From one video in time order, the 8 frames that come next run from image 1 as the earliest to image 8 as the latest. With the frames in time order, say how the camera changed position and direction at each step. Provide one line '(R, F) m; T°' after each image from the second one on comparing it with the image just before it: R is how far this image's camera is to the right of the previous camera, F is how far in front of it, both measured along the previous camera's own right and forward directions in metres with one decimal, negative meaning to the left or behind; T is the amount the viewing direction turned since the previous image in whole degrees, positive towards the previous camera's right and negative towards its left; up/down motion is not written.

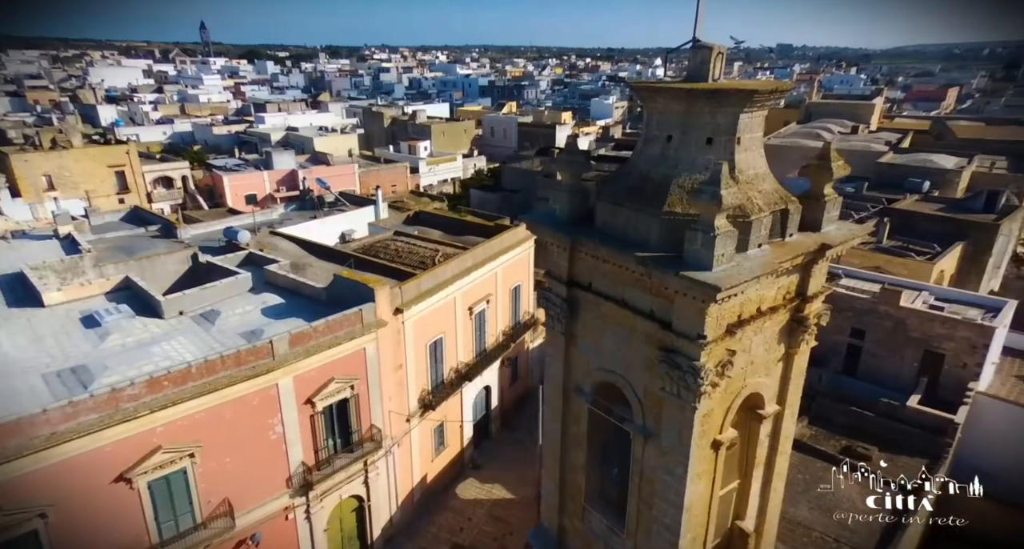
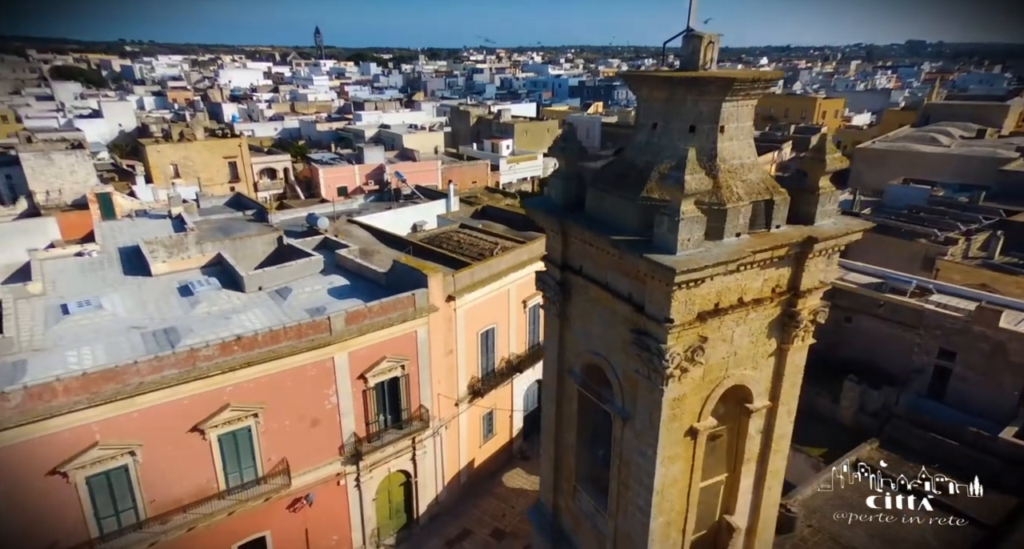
(+1.3, -0.3) m; -9°
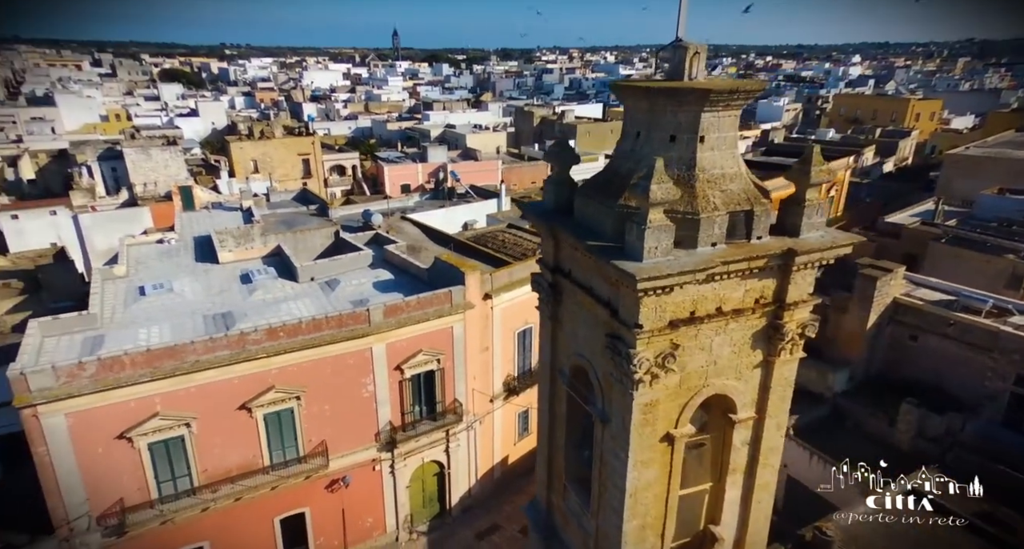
(+1.0, -0.2) m; -7°
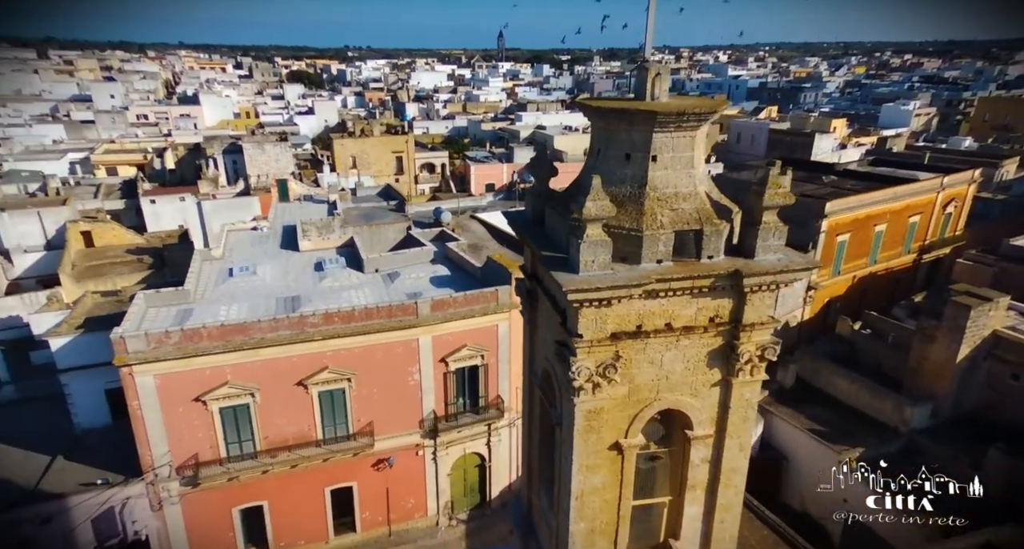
(+1.7, -0.3) m; -10°
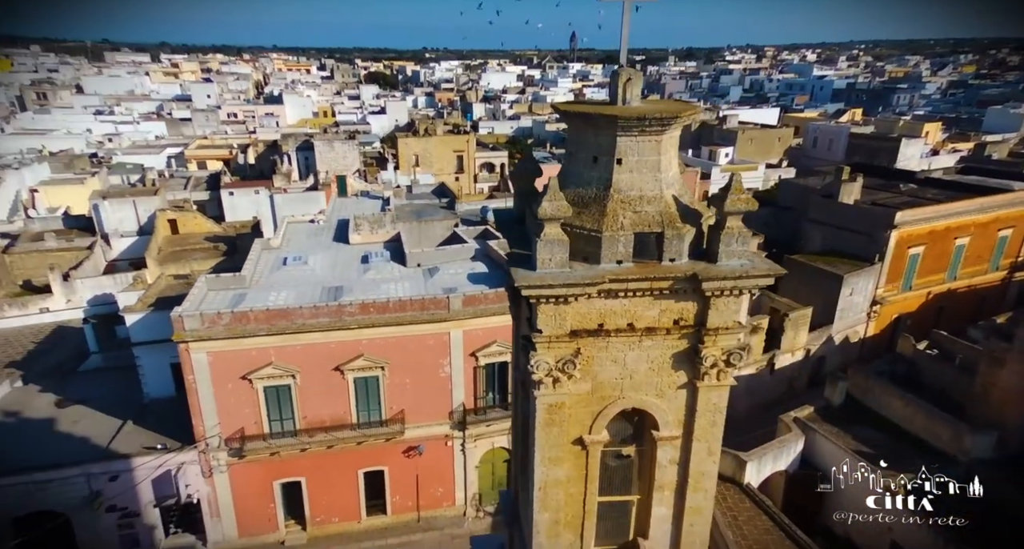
(+1.2, -0.2) m; -7°
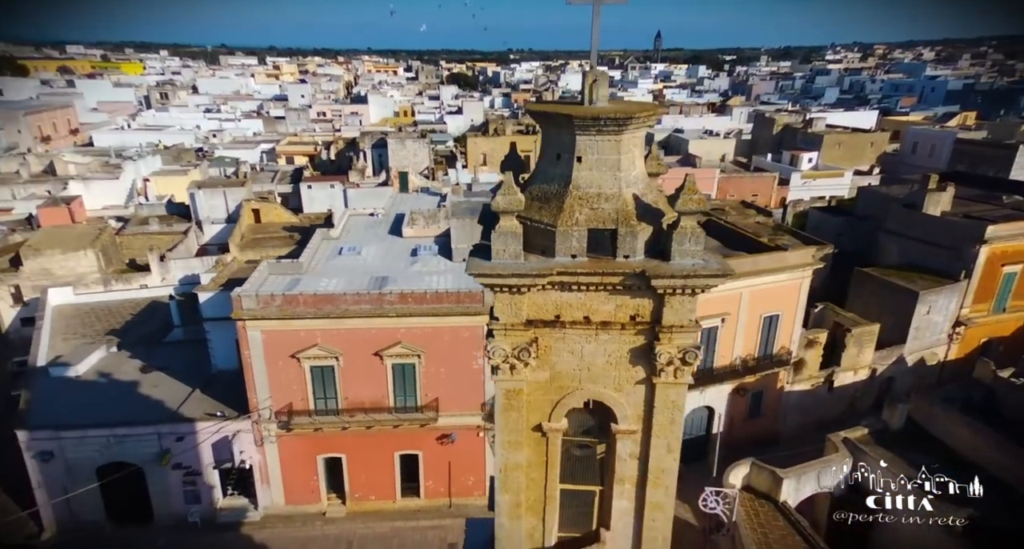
(+1.4, -0.3) m; -8°
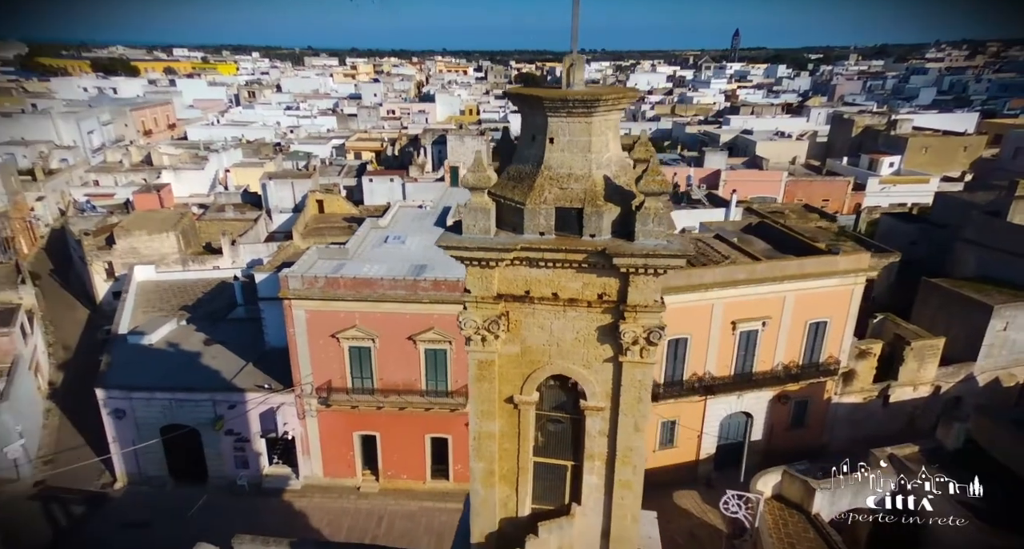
(+1.2, -0.2) m; -7°
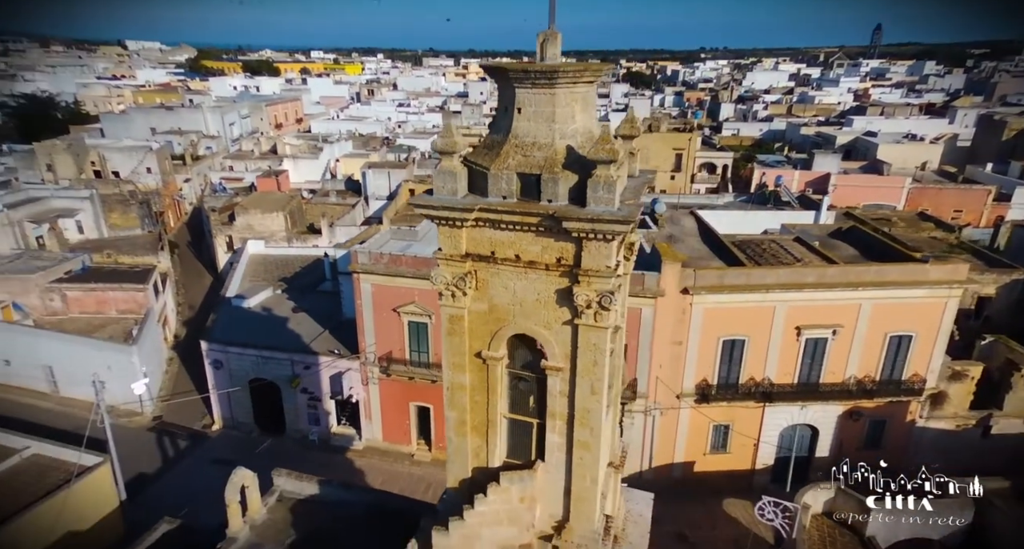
(+1.9, -0.3) m; -11°
